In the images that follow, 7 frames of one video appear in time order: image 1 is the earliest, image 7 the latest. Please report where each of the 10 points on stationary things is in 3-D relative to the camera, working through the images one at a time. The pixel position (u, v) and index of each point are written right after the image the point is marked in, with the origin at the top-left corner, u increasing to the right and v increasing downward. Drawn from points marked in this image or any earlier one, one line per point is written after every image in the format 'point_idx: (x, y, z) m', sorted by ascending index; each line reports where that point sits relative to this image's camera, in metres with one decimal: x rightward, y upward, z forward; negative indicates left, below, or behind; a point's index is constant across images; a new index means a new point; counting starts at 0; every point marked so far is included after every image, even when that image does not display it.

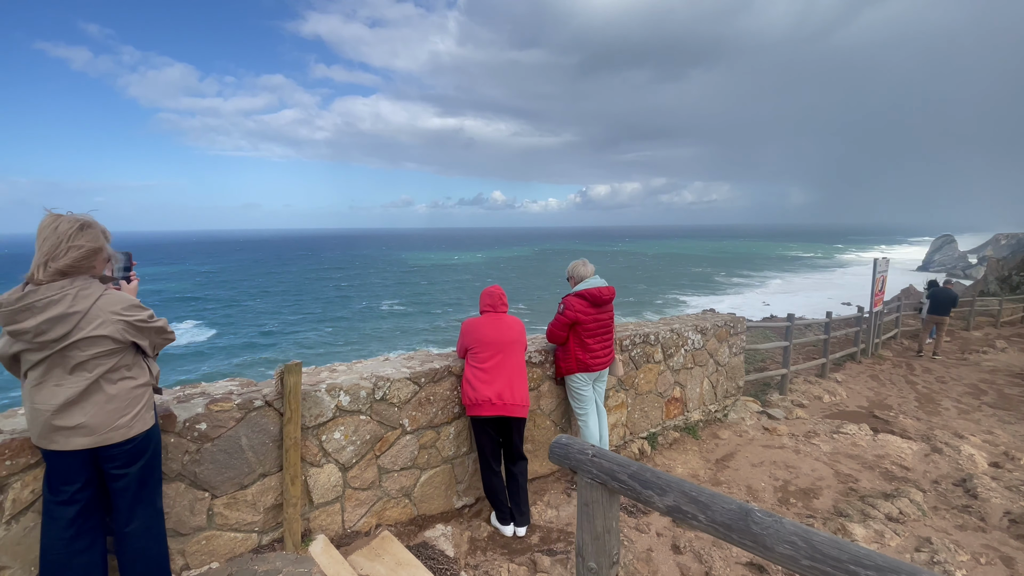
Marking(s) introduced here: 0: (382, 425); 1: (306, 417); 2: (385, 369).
0: (-0.9, -1.0, +3.4) m
1: (-1.3, -0.8, +3.1) m
2: (-0.9, -0.6, +3.6) m
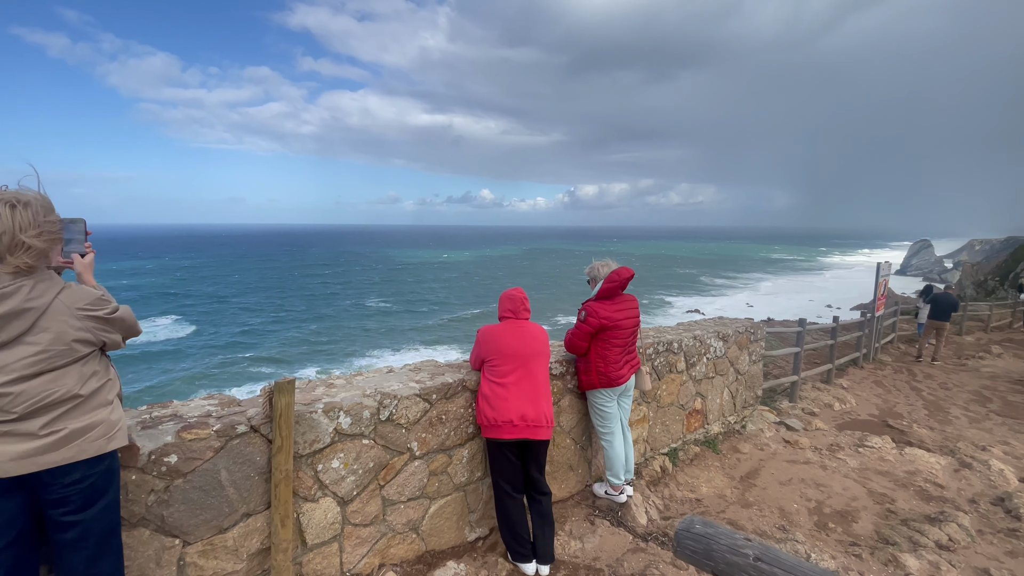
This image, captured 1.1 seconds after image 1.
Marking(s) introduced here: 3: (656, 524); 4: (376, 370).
0: (-0.8, -1.0, +2.9) m
1: (-1.1, -0.8, +2.6) m
2: (-0.8, -0.6, +3.1) m
3: (+1.2, -1.9, +4.0) m
4: (-1.0, -0.6, +3.4) m
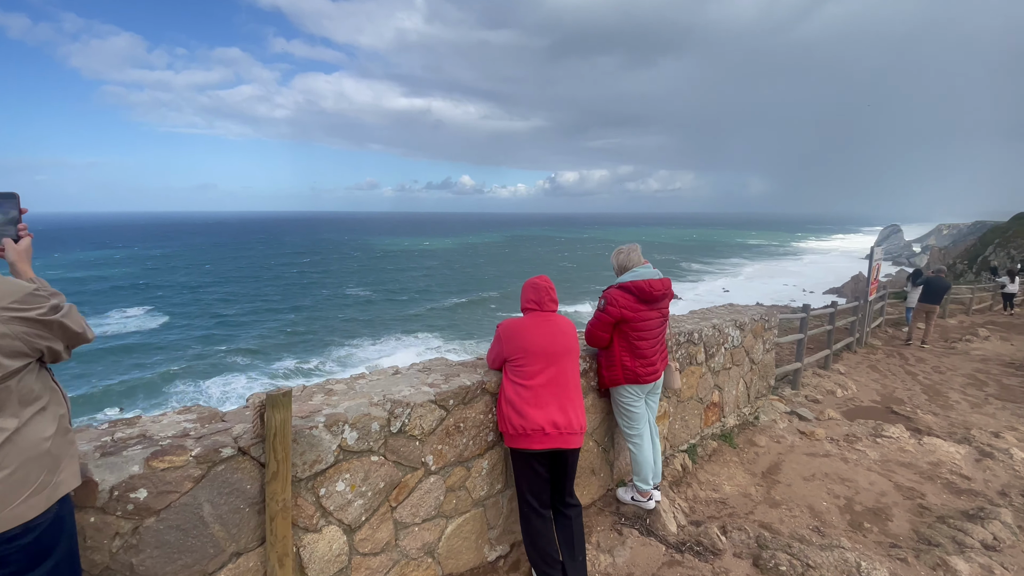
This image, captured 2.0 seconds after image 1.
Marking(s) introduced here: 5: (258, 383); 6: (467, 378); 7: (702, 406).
0: (-0.6, -0.9, +2.5) m
1: (-1.0, -0.8, +2.2) m
2: (-0.6, -0.6, +2.7) m
3: (+1.3, -1.8, +3.7) m
4: (-0.8, -0.5, +3.0) m
5: (-10.3, -3.7, +19.5) m
6: (-0.3, -0.5, +2.9) m
7: (+1.9, -1.2, +4.9) m
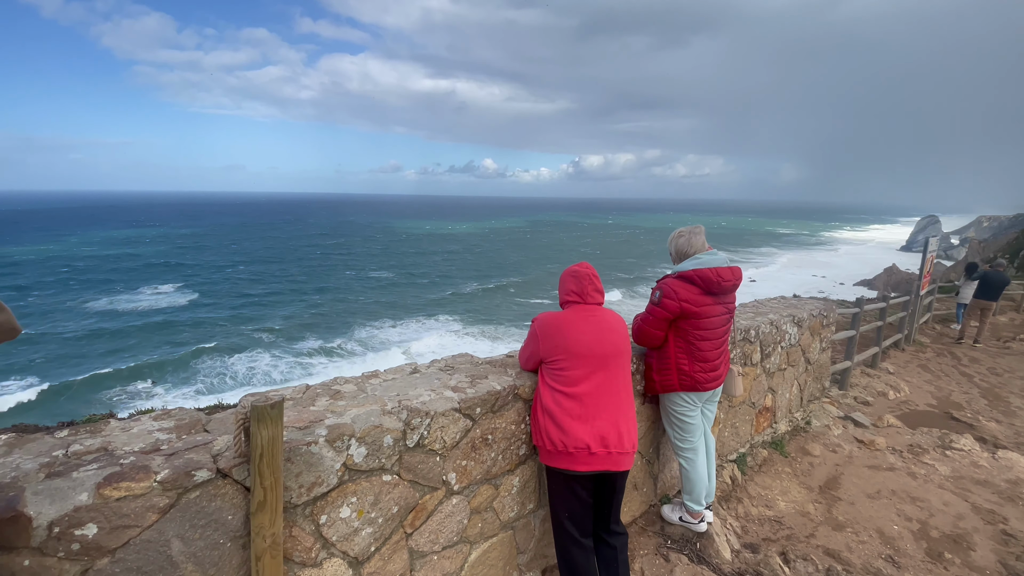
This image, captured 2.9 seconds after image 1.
0: (-0.4, -0.9, +2.1) m
1: (-0.8, -0.7, +1.8) m
2: (-0.4, -0.5, +2.3) m
3: (+1.5, -1.8, +3.2) m
4: (-0.6, -0.4, +2.6) m
5: (-9.4, -2.9, +19.6) m
6: (-0.1, -0.5, +2.5) m
7: (+2.2, -1.1, +4.4) m
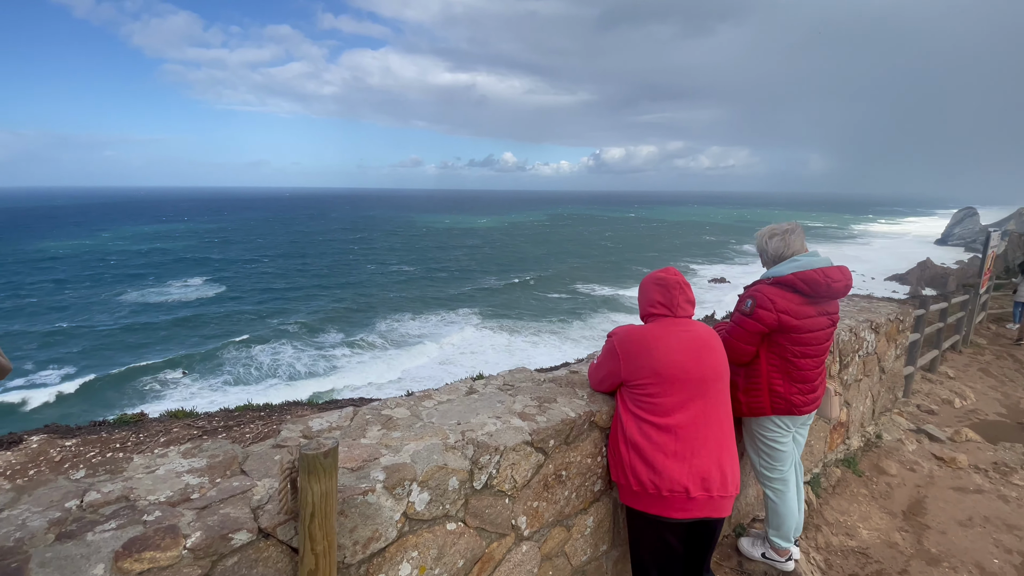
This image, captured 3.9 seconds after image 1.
0: (-0.1, -0.9, +1.8) m
1: (-0.5, -0.8, +1.5) m
2: (-0.1, -0.5, +2.0) m
3: (+1.9, -1.8, +2.8) m
4: (-0.3, -0.5, +2.3) m
5: (-8.4, -2.7, +19.6) m
6: (+0.2, -0.5, +2.1) m
7: (+2.6, -1.1, +3.9) m
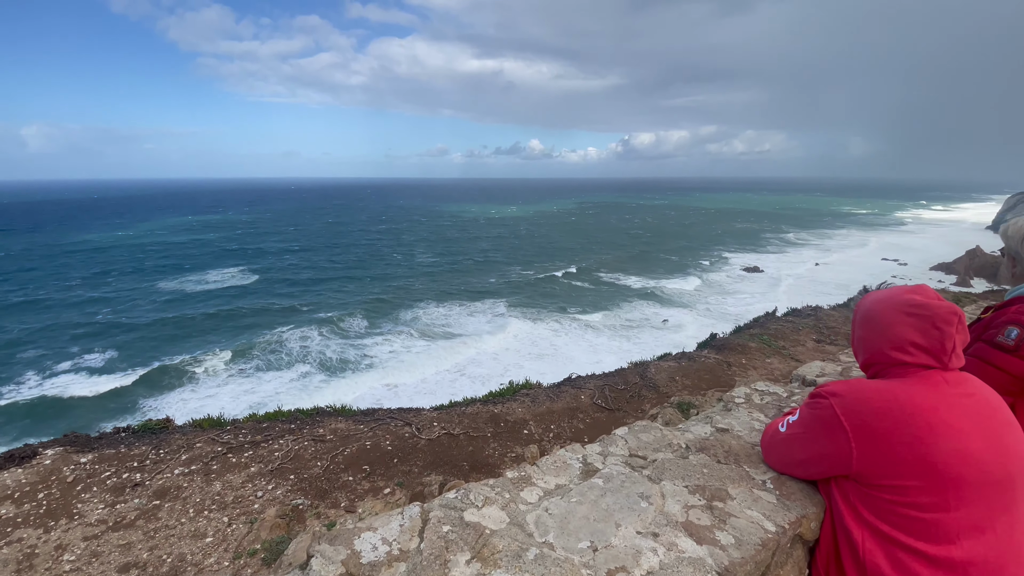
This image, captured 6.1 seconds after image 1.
0: (+0.3, -1.0, +1.0) m
1: (-0.1, -0.9, +0.7) m
2: (+0.3, -0.6, +1.2) m
3: (+2.3, -1.9, +2.0) m
4: (+0.2, -0.6, +1.5) m
5: (-7.0, -2.3, +19.3) m
6: (+0.7, -0.6, +1.4) m
7: (+3.1, -1.2, +3.1) m
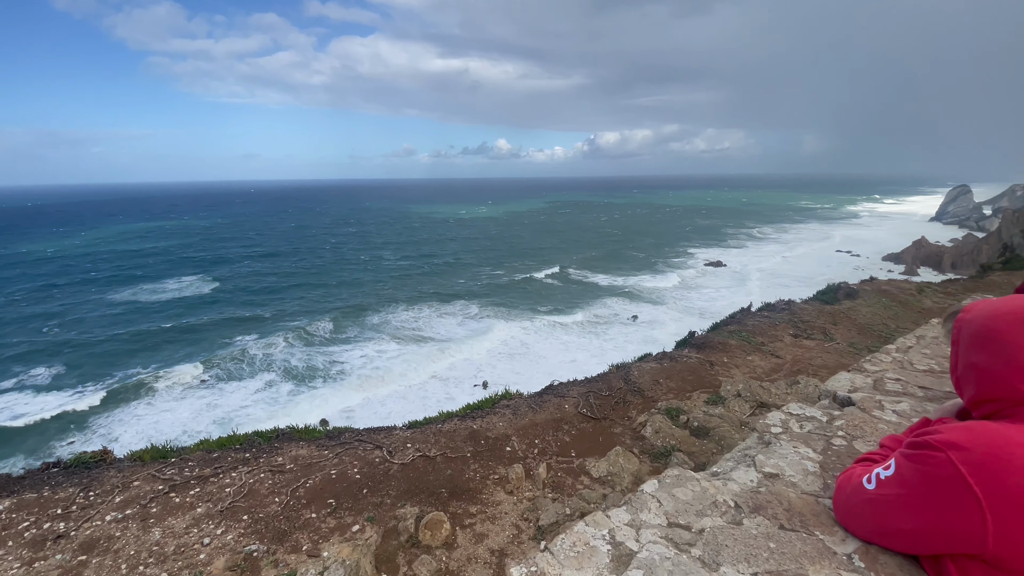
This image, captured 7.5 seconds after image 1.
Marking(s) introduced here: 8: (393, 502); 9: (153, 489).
0: (+0.3, -1.0, +0.7) m
1: (0.0, -0.9, +0.3) m
2: (+0.3, -0.7, +0.8) m
3: (+2.3, -1.9, +1.7) m
4: (+0.2, -0.6, +1.1) m
5: (-8.0, -2.6, +18.5) m
6: (+0.7, -0.6, +1.0) m
7: (+3.0, -1.2, +2.8) m
8: (-1.0, -1.8, +4.1) m
9: (-3.1, -1.8, +4.3) m
